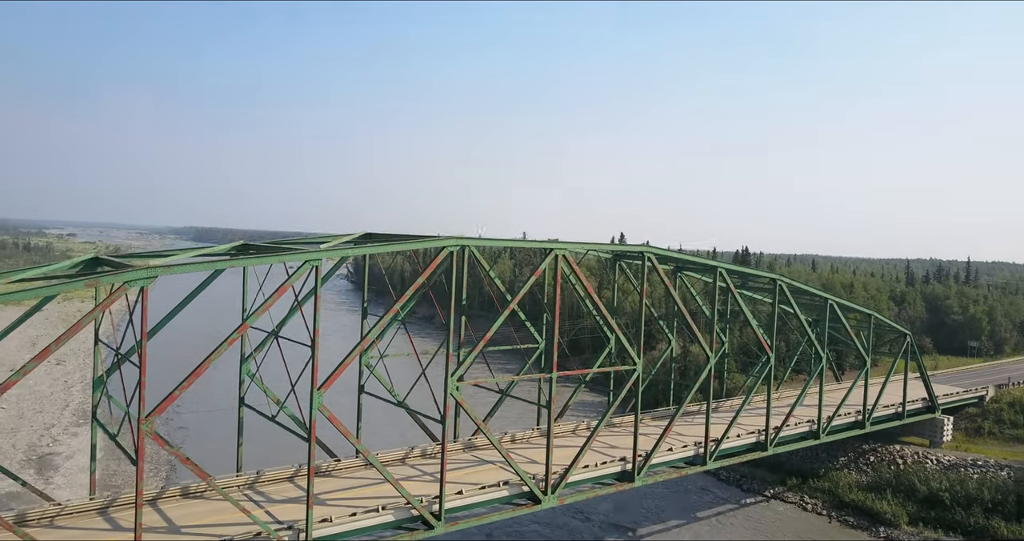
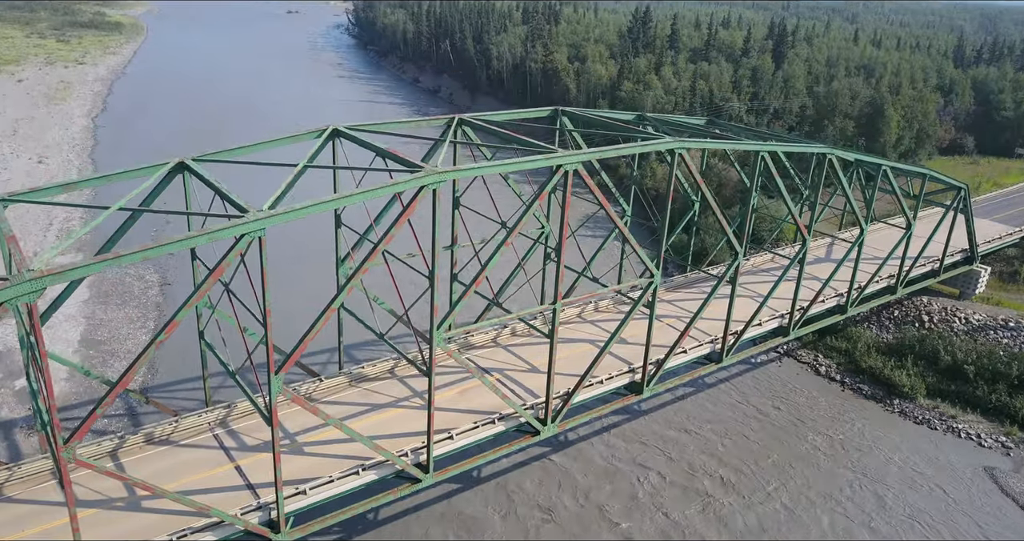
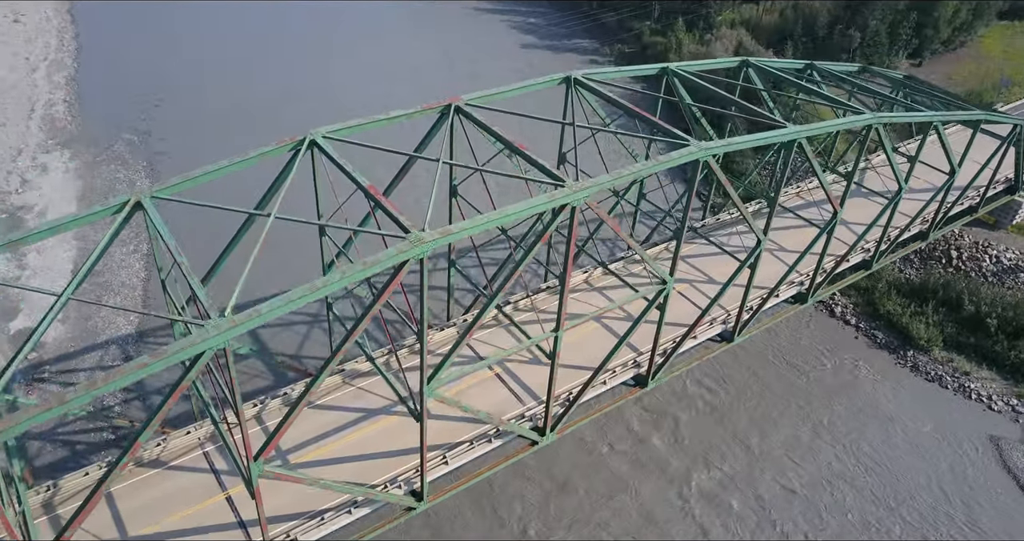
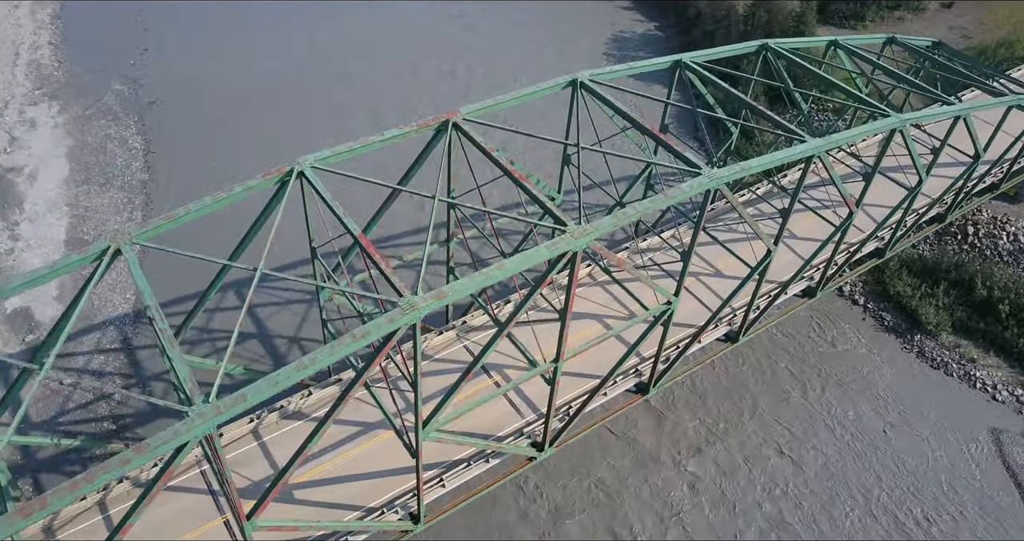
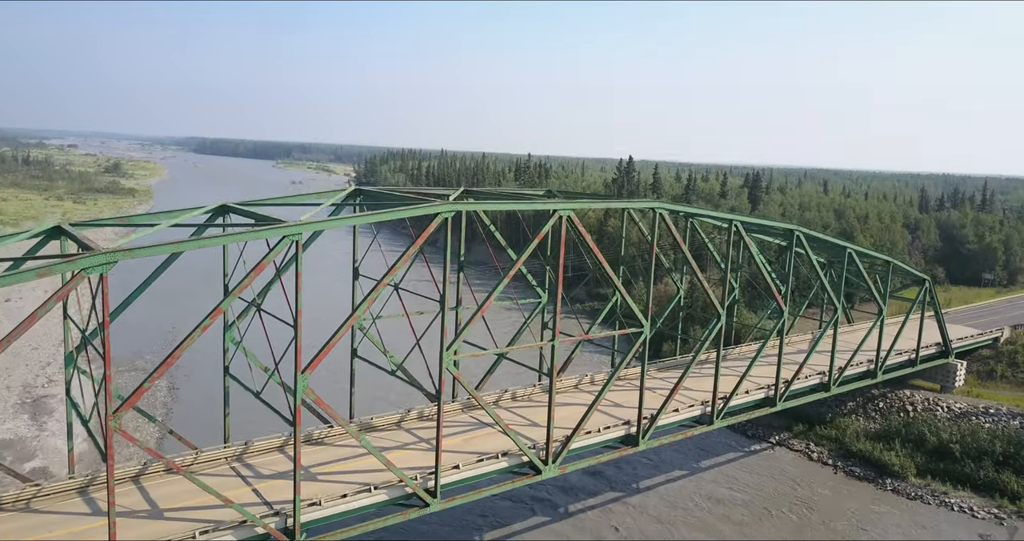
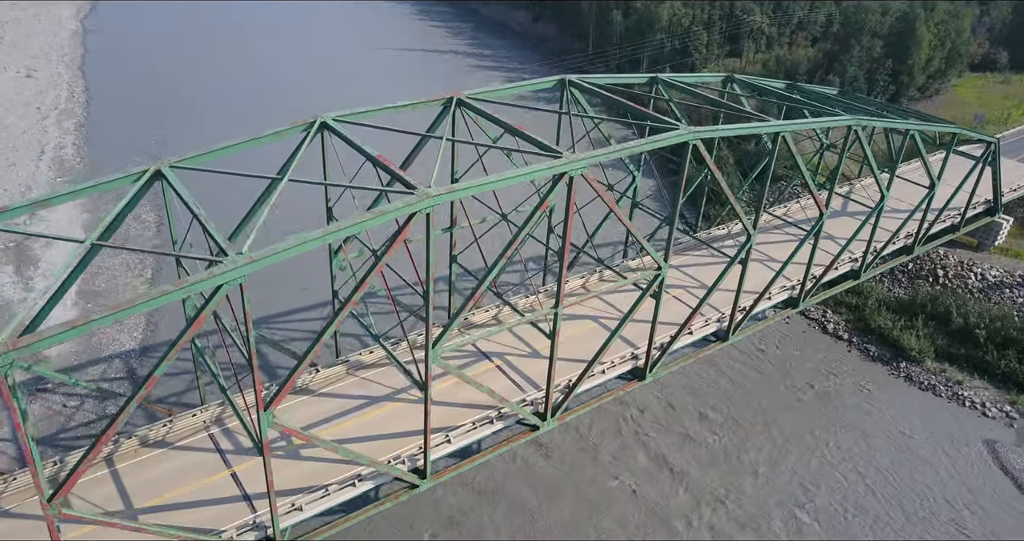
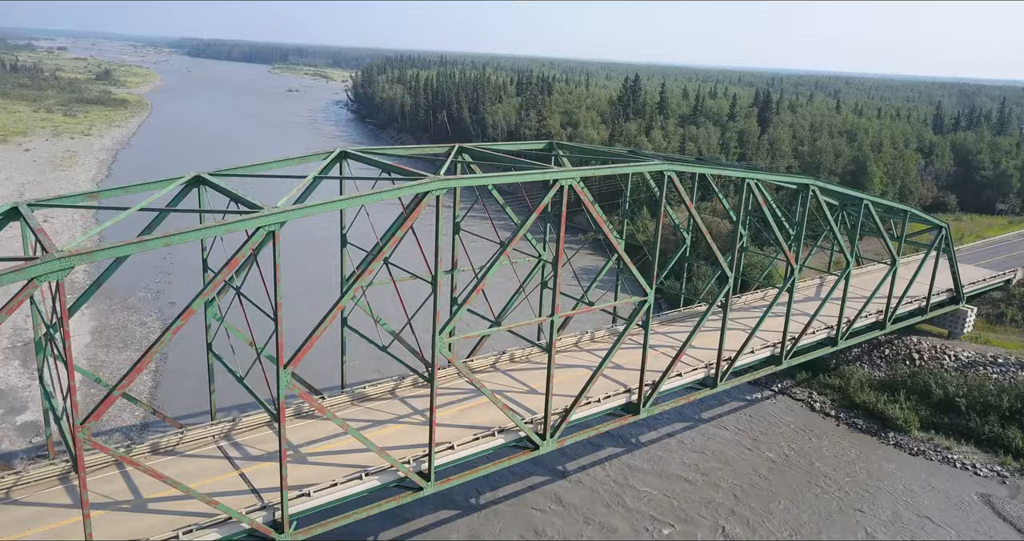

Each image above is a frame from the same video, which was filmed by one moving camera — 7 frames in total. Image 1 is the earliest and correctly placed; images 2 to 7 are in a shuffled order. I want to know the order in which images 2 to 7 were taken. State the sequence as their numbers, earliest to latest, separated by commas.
5, 7, 2, 6, 3, 4
